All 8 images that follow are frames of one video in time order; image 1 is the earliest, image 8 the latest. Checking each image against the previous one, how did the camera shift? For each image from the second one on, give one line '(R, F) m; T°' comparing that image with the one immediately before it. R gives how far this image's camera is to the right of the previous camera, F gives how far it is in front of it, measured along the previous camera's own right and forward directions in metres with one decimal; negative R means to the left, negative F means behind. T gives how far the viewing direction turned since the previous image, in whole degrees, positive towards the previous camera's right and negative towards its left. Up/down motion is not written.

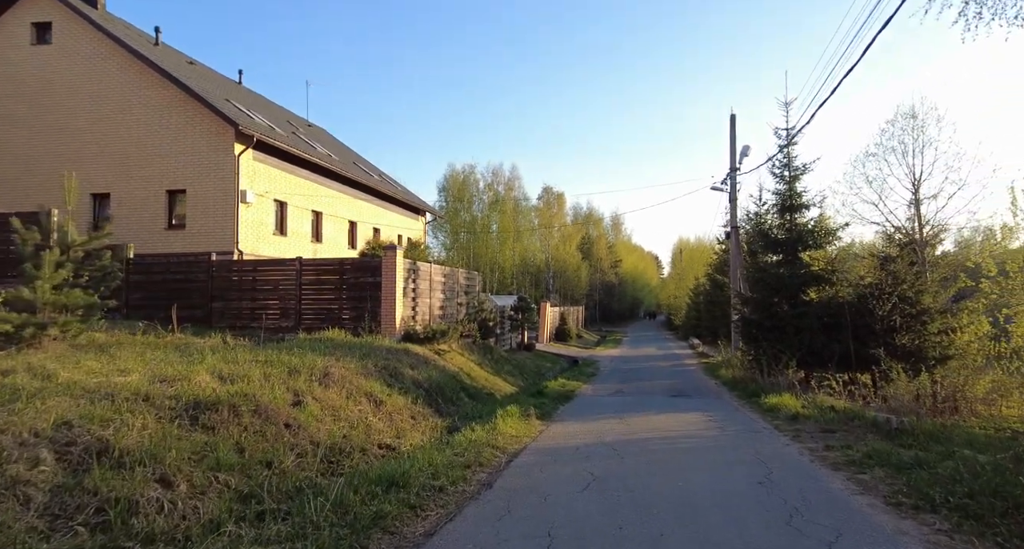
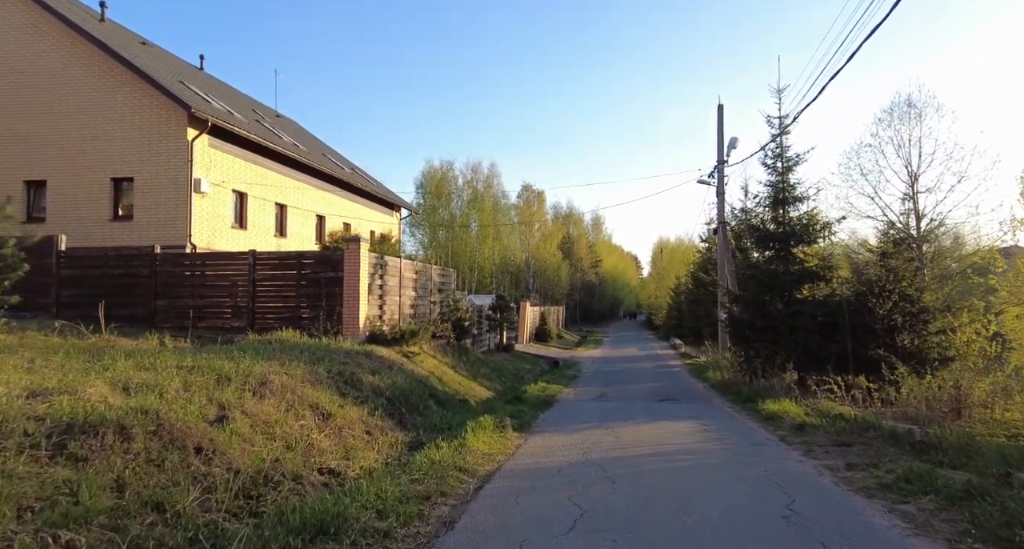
(+0.1, +1.2) m; +2°
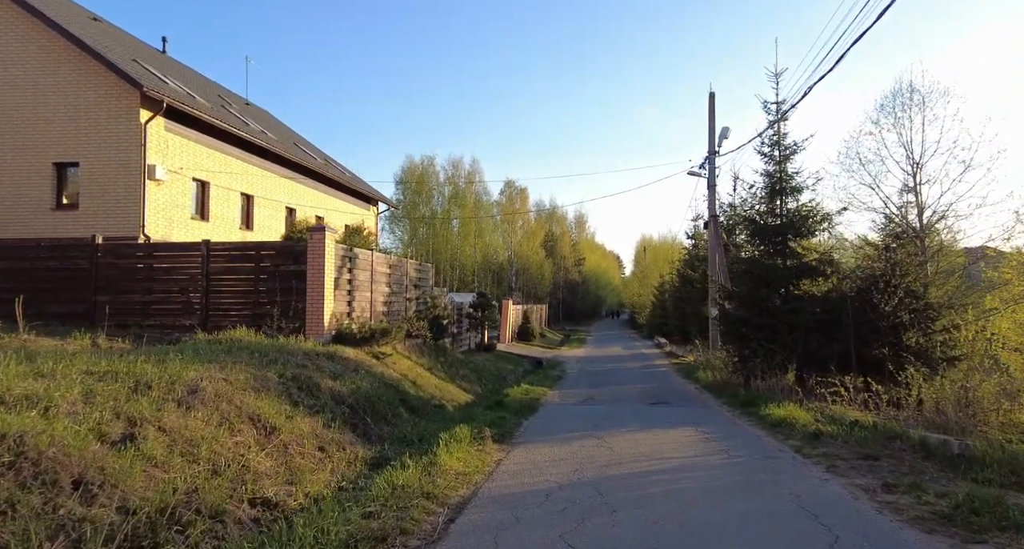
(0.0, +1.1) m; +2°
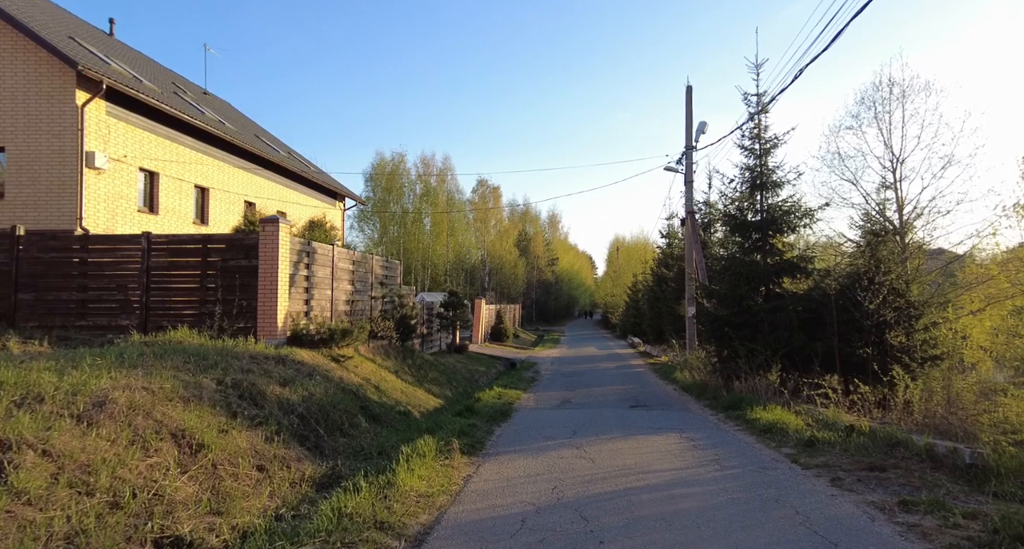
(0.0, +0.8) m; +2°
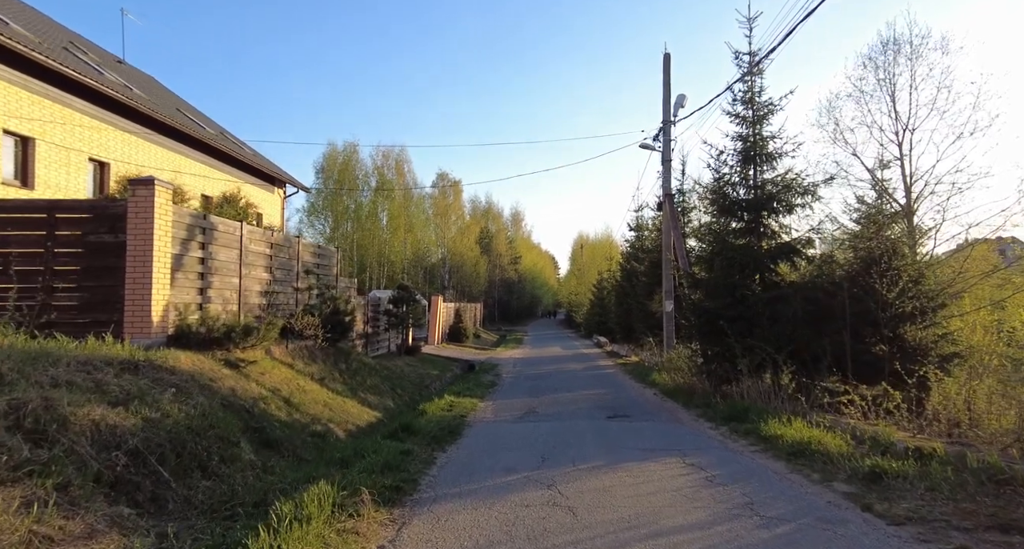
(+0.2, +2.5) m; +3°
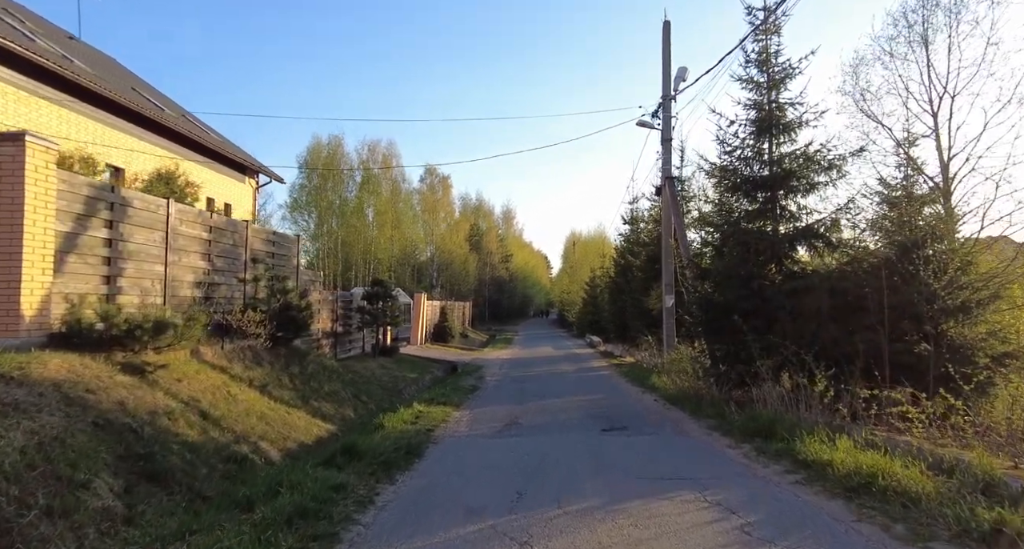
(+0.2, +1.8) m; +1°
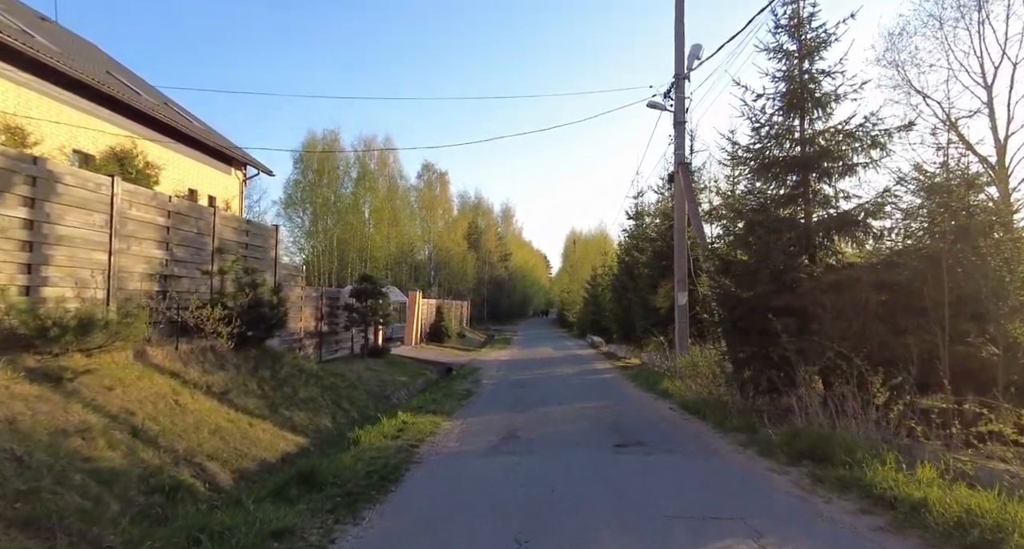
(0.0, +1.3) m; 0°
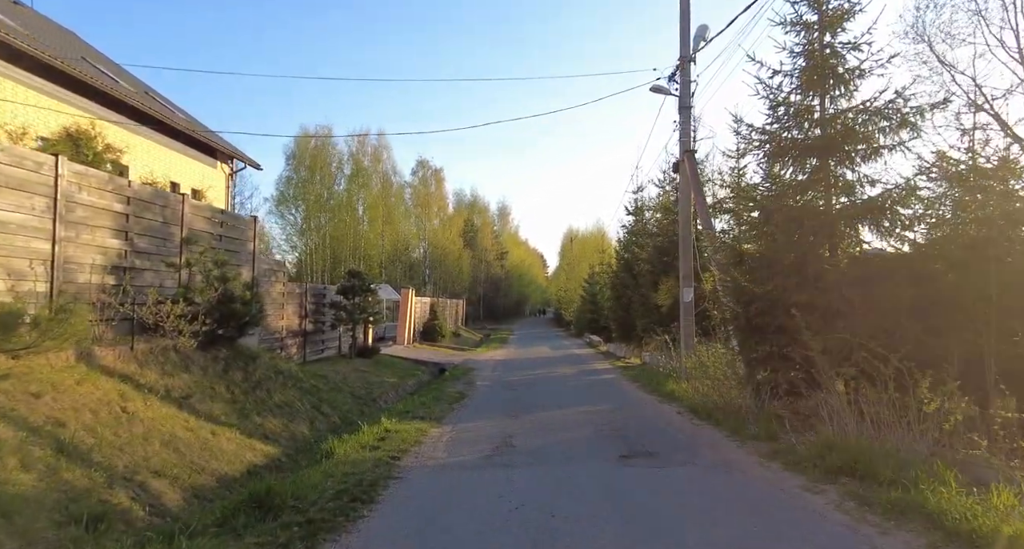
(0.0, +0.9) m; 0°
